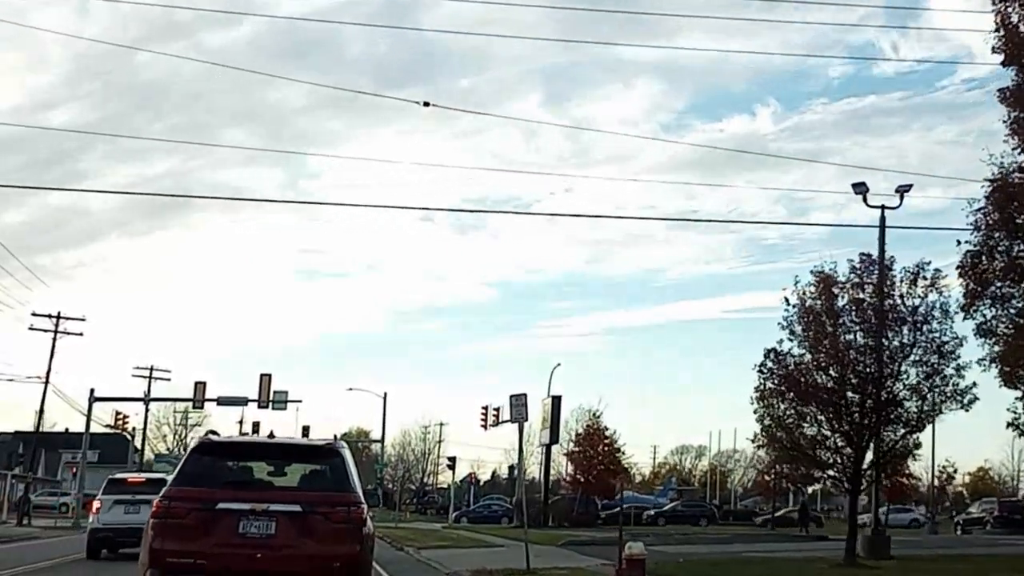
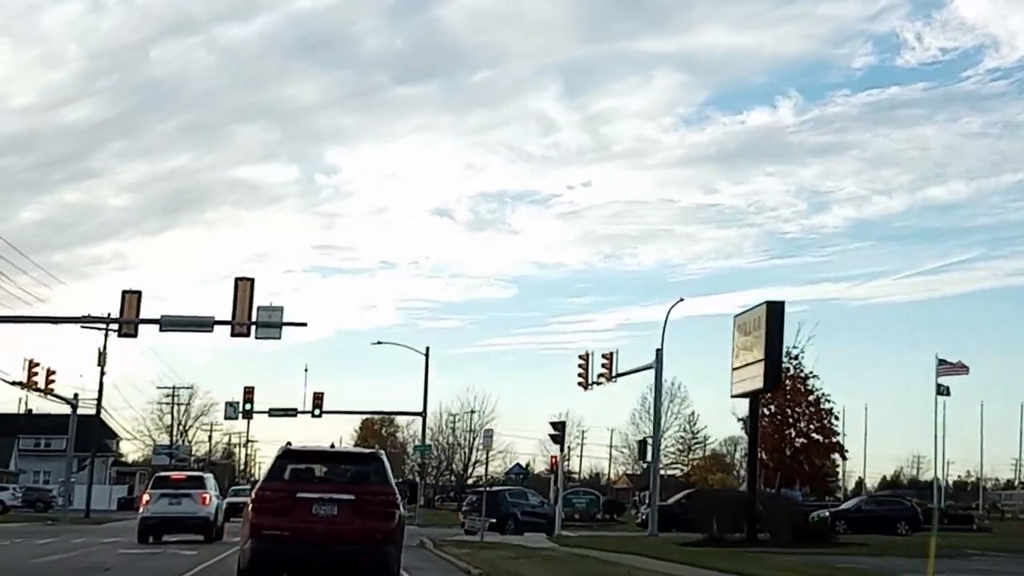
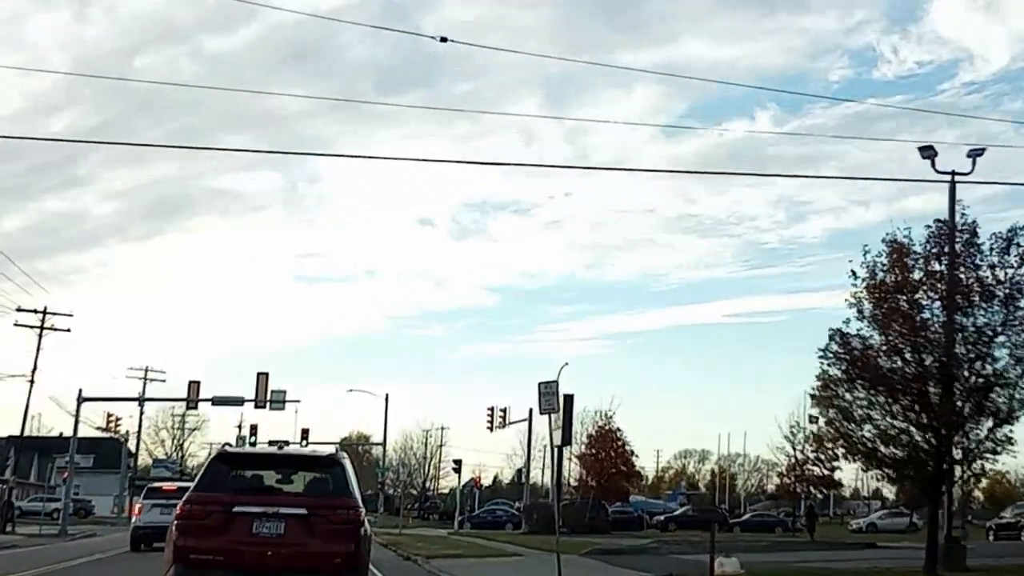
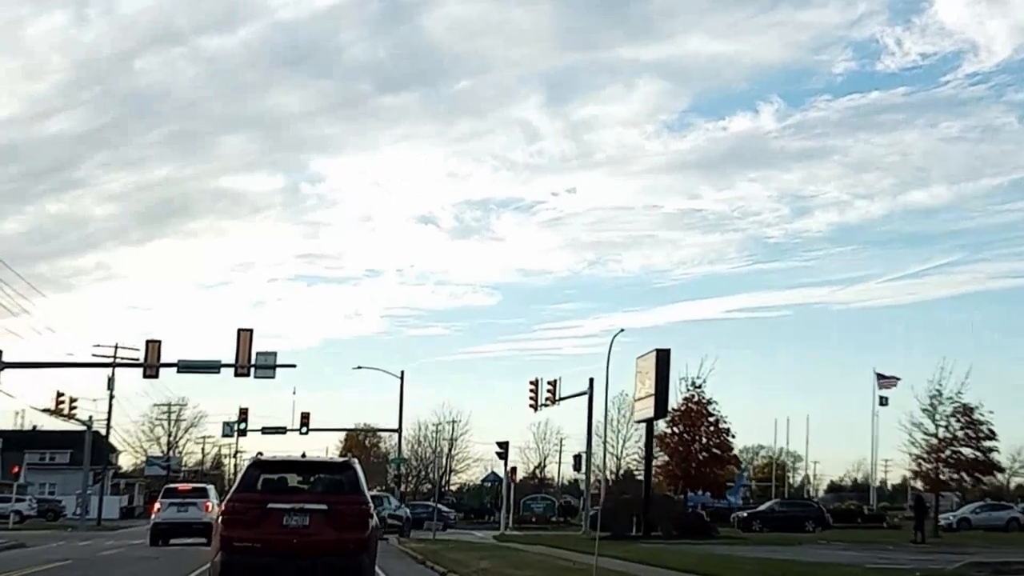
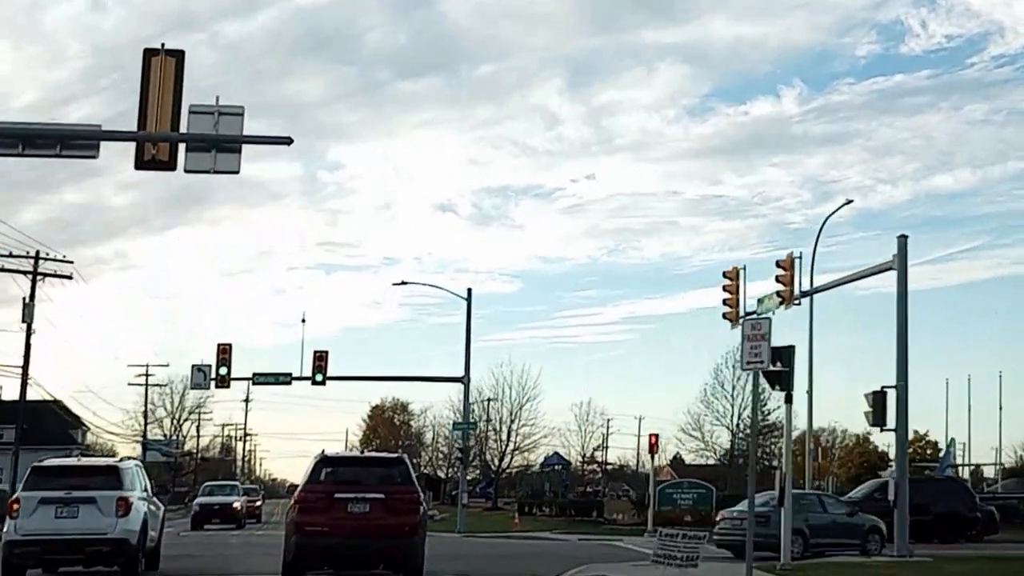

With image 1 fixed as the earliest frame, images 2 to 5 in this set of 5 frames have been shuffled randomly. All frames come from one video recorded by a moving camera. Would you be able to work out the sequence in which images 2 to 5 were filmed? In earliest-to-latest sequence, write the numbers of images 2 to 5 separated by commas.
3, 4, 2, 5
